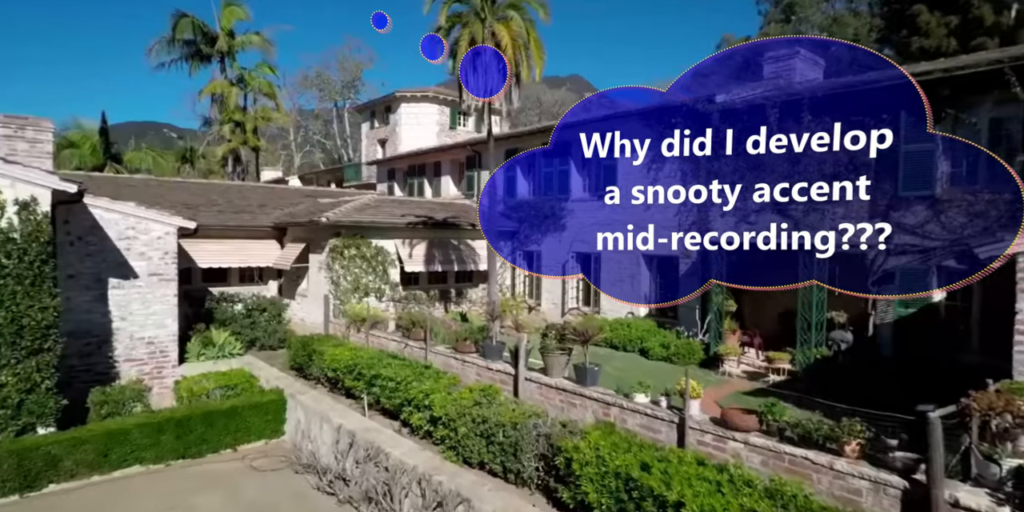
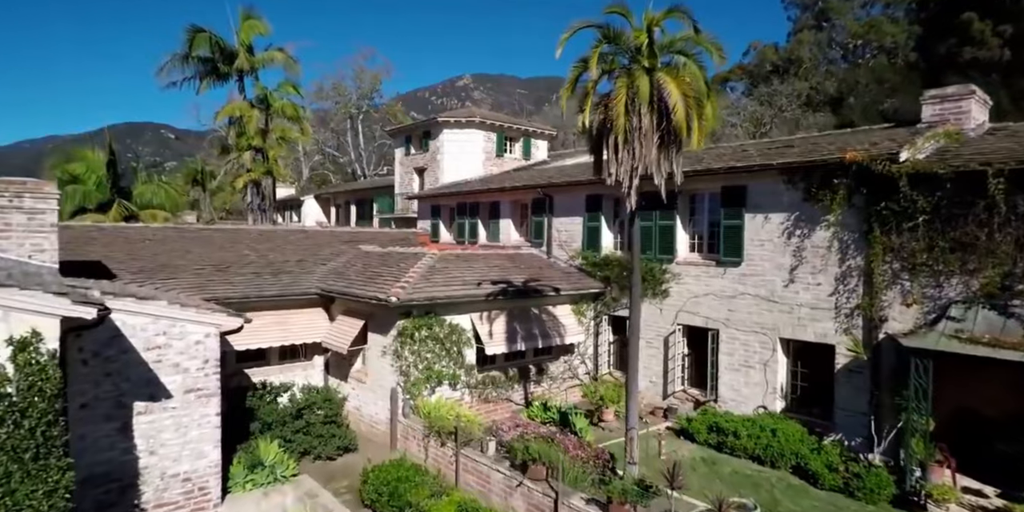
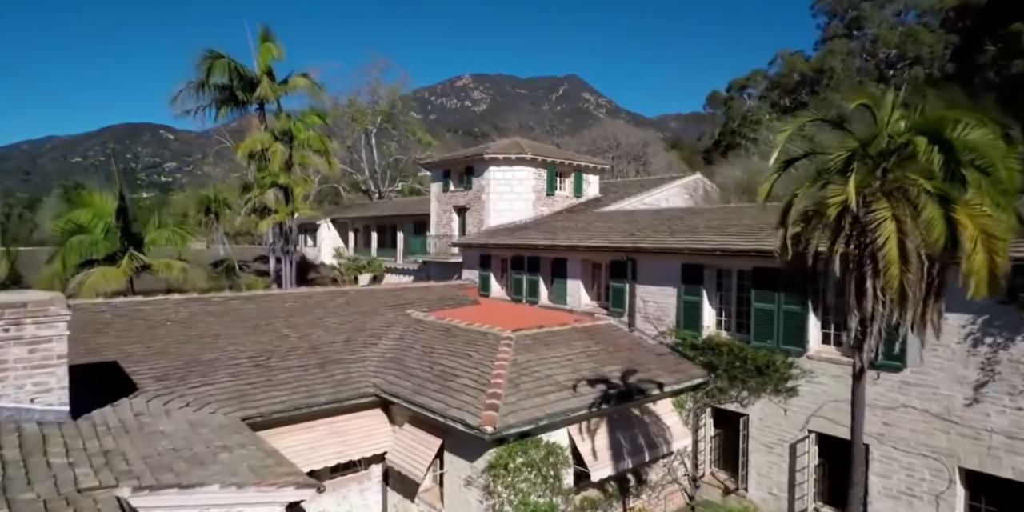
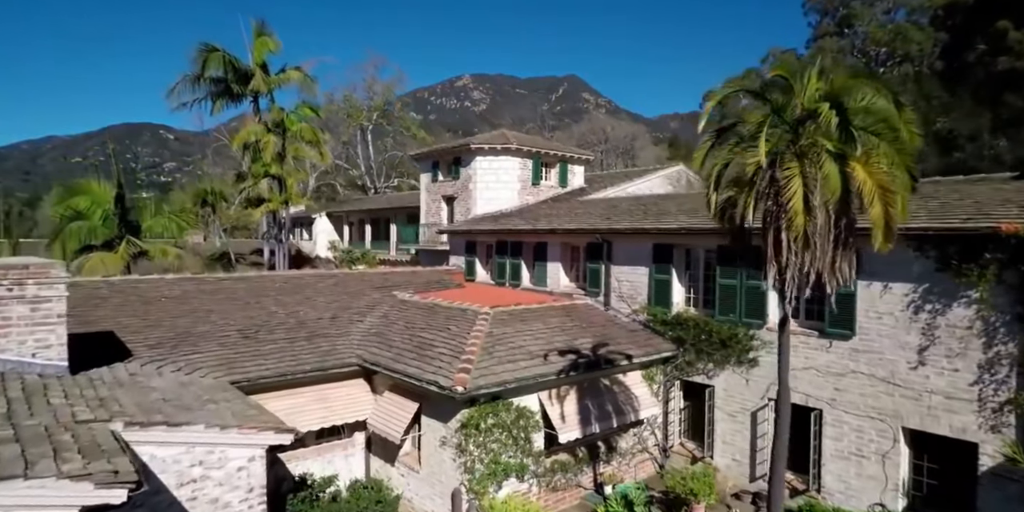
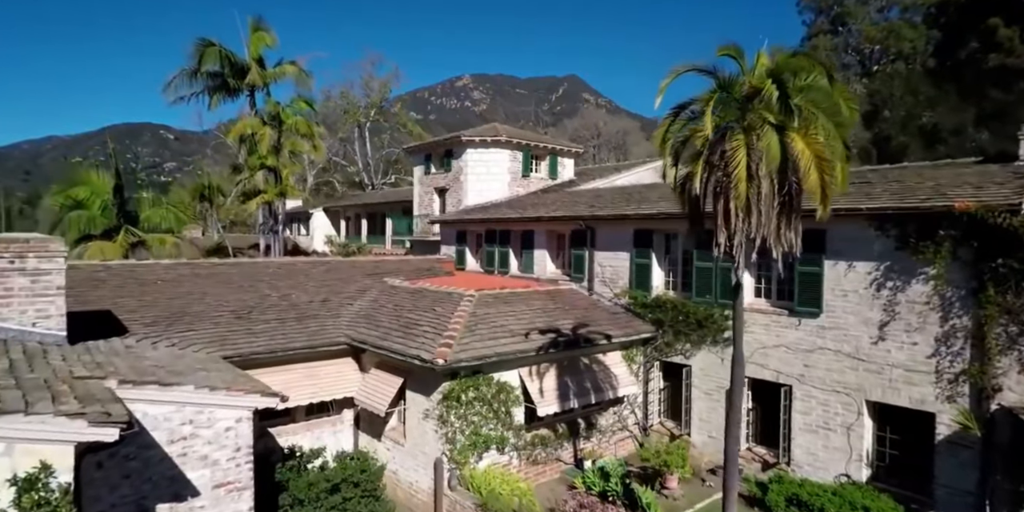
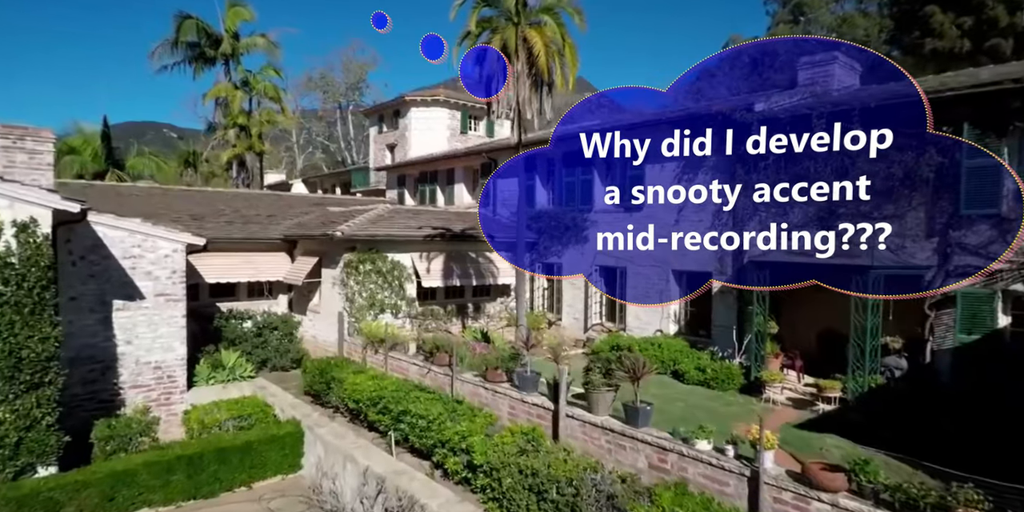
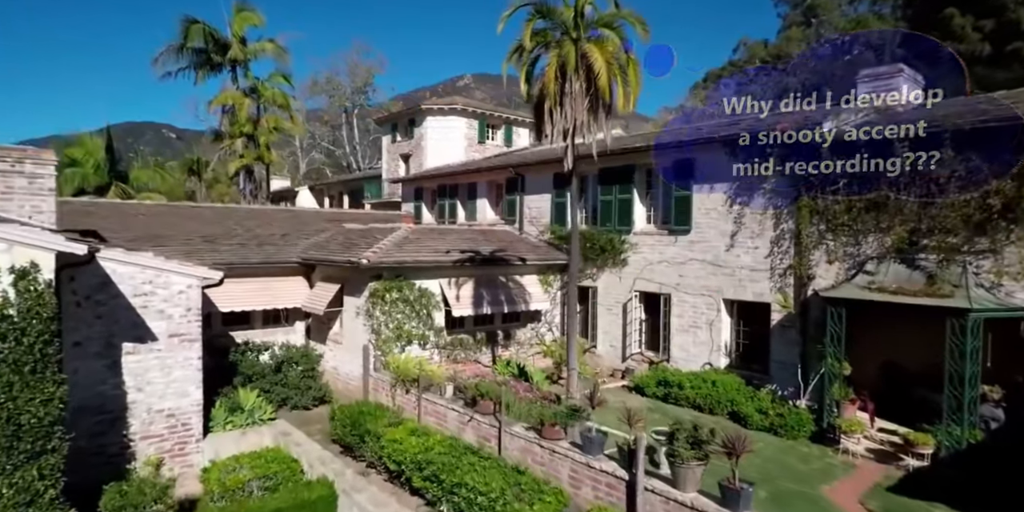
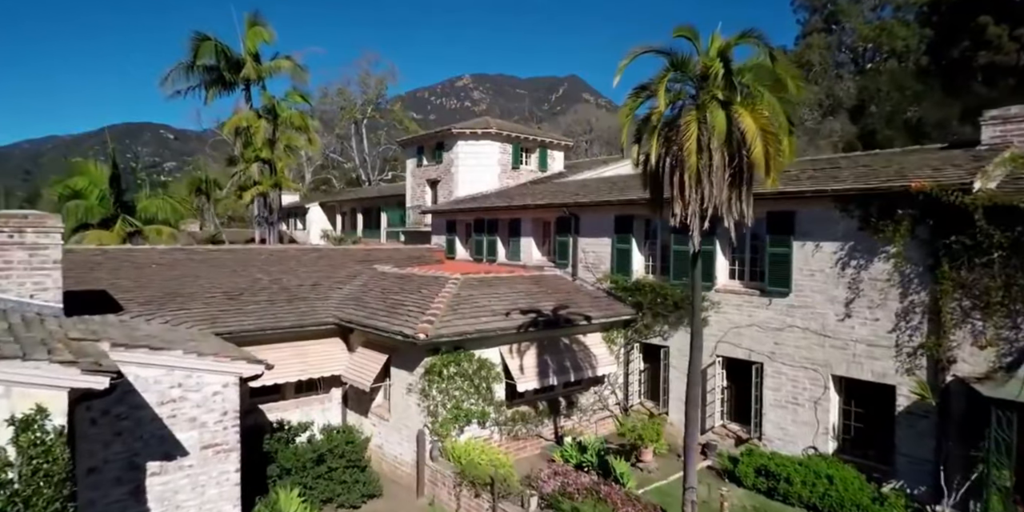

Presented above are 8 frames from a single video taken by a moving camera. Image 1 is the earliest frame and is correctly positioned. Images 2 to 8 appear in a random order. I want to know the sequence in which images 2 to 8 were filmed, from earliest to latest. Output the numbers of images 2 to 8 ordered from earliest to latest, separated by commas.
6, 7, 2, 8, 5, 4, 3
